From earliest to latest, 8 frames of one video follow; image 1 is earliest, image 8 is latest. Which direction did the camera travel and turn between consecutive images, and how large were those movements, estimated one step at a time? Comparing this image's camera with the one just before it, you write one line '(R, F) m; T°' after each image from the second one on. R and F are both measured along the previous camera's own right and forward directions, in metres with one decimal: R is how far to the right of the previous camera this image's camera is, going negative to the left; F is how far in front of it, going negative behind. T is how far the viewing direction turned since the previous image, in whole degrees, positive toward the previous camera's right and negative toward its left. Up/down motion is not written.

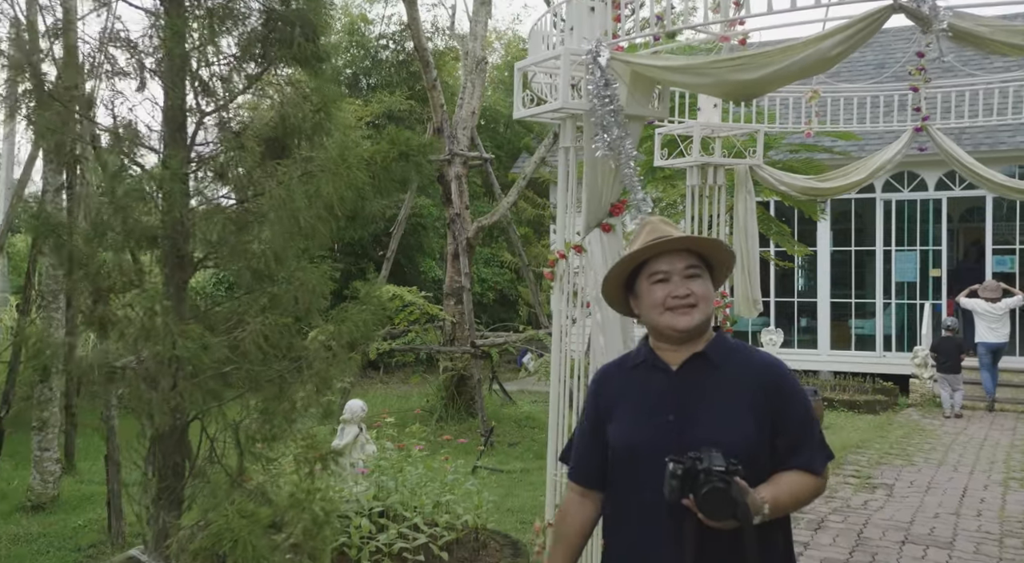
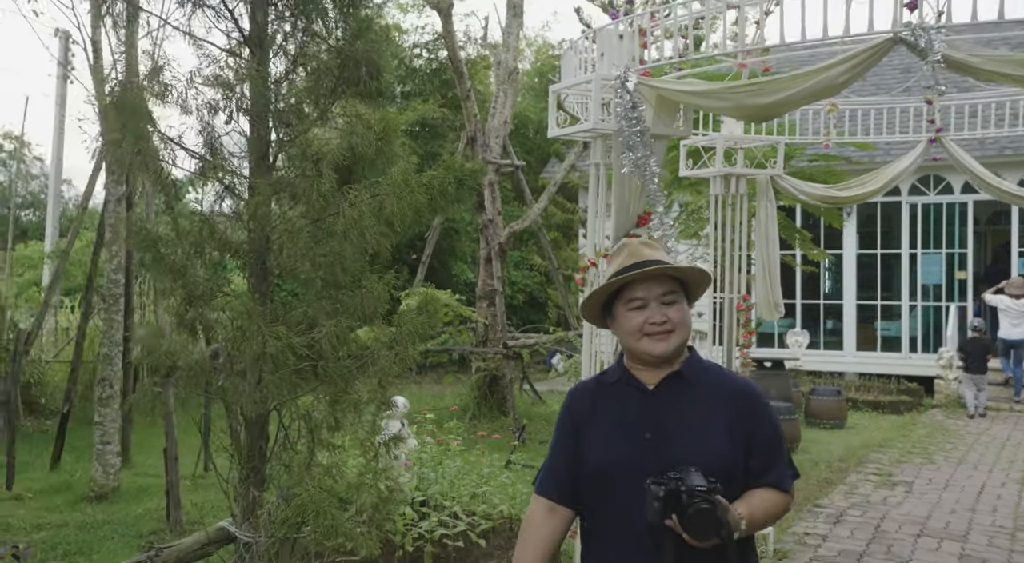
(0.0, -0.3) m; -2°
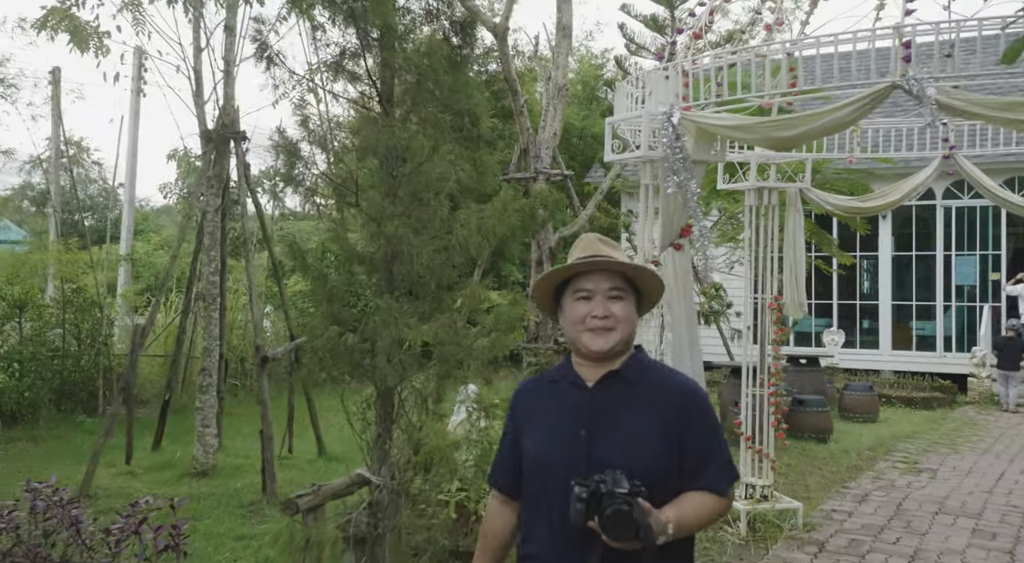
(-0.1, -0.7) m; -3°
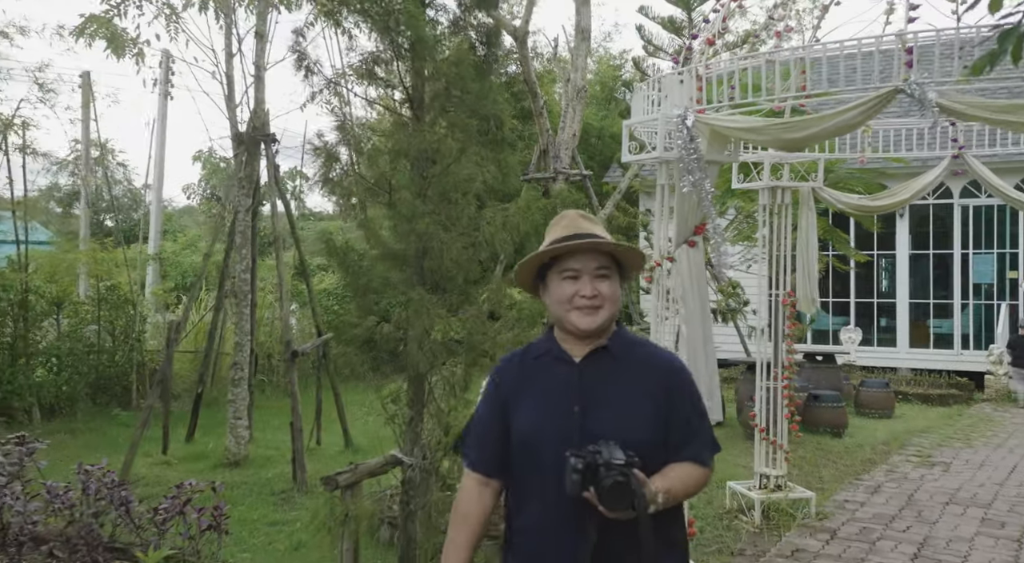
(0.0, -0.2) m; -1°
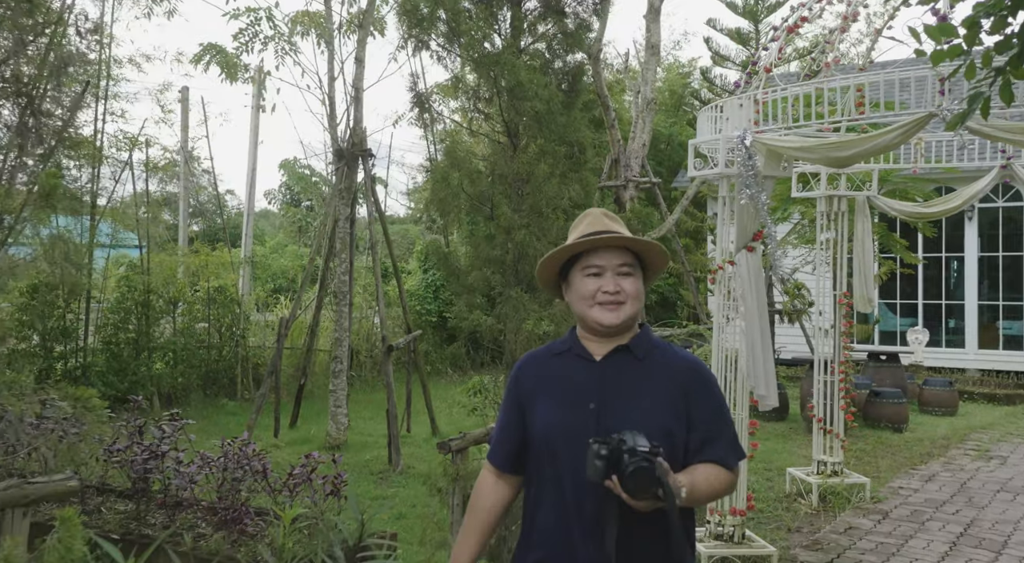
(-0.1, -0.7) m; -4°
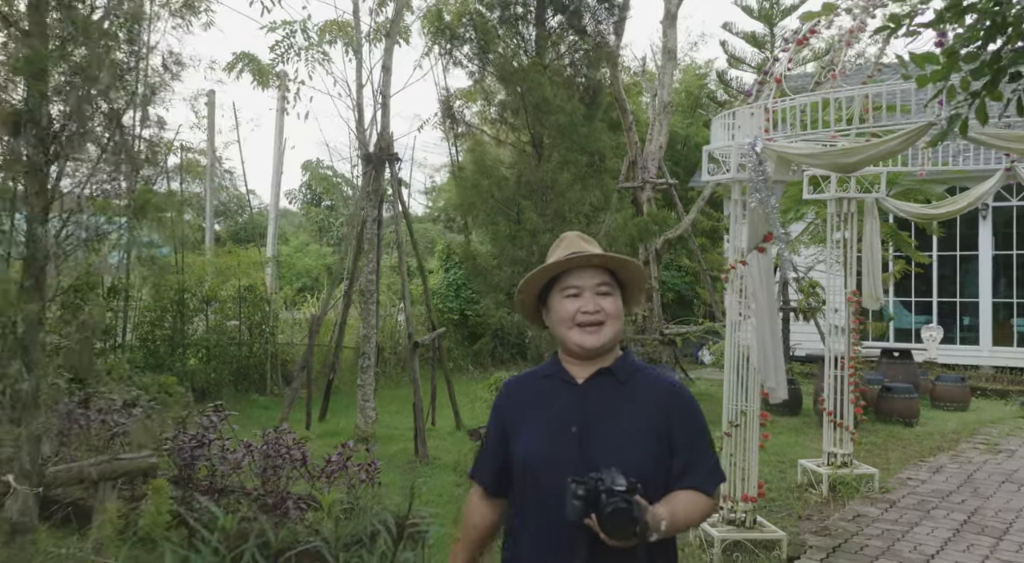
(0.0, -0.3) m; -1°
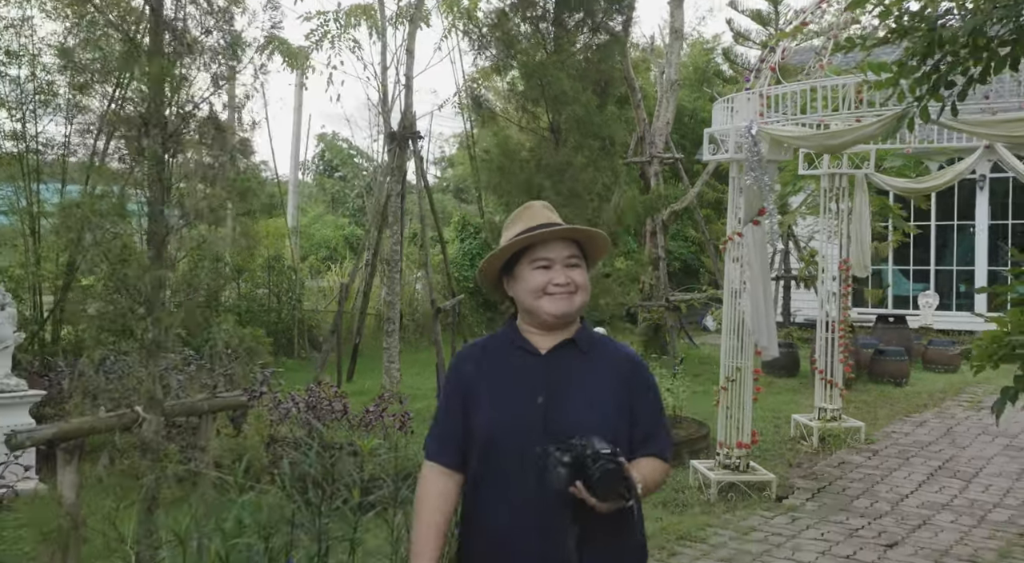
(-0.1, -0.6) m; -1°
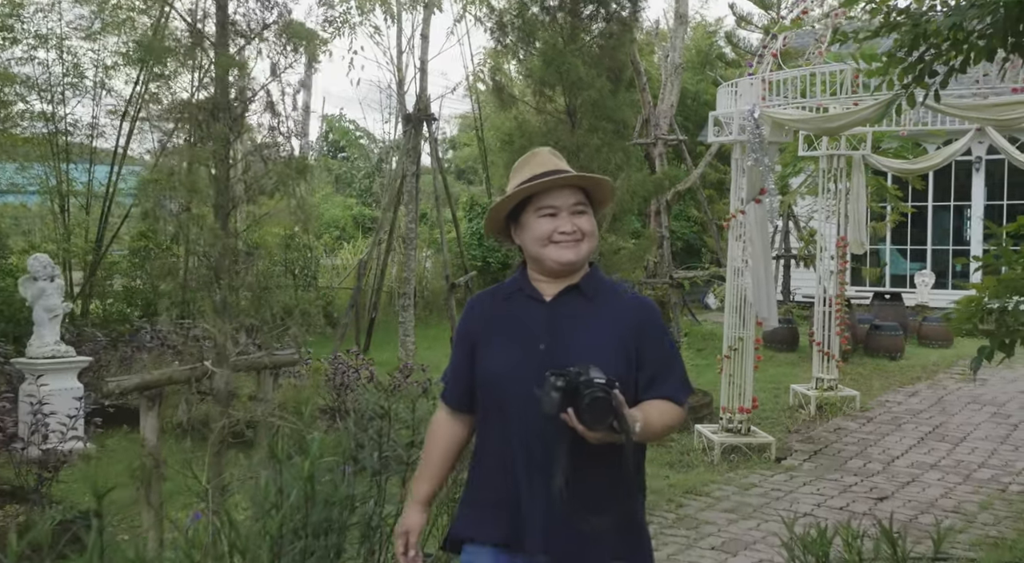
(-0.1, -0.4) m; 0°
